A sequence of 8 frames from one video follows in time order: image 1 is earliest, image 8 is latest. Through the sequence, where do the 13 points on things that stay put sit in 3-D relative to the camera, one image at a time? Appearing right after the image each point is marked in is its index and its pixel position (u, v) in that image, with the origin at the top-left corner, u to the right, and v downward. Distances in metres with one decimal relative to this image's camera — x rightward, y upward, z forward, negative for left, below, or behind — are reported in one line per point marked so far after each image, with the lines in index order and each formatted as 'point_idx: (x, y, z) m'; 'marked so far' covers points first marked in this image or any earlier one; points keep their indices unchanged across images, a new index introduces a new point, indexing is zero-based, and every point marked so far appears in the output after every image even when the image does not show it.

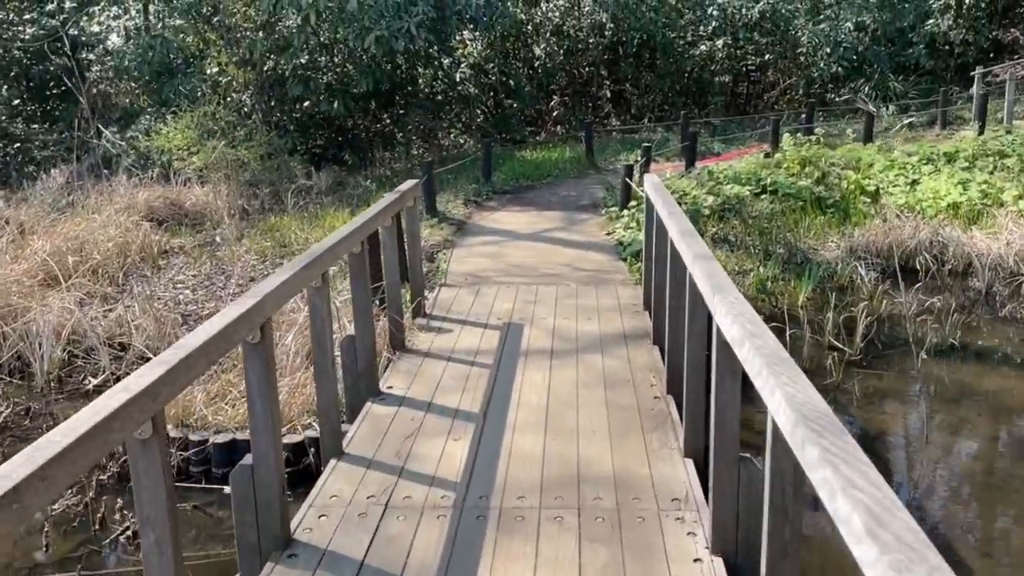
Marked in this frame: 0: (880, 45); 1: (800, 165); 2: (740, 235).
0: (+6.1, +4.0, +13.6) m
1: (+3.0, +1.3, +8.8) m
2: (+2.1, +0.5, +7.5) m
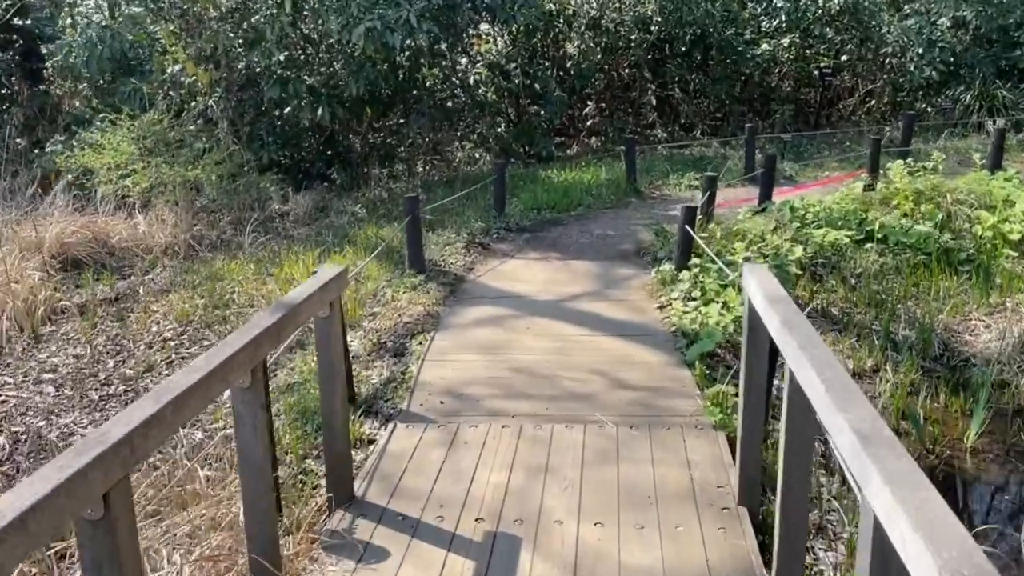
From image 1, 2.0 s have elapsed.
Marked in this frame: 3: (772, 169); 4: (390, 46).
0: (+6.5, +3.3, +11.3) m
1: (+3.2, +0.7, +6.6) m
2: (+2.2, -0.1, +5.3) m
3: (+2.1, +1.0, +6.7) m
4: (-1.2, +2.4, +8.4) m
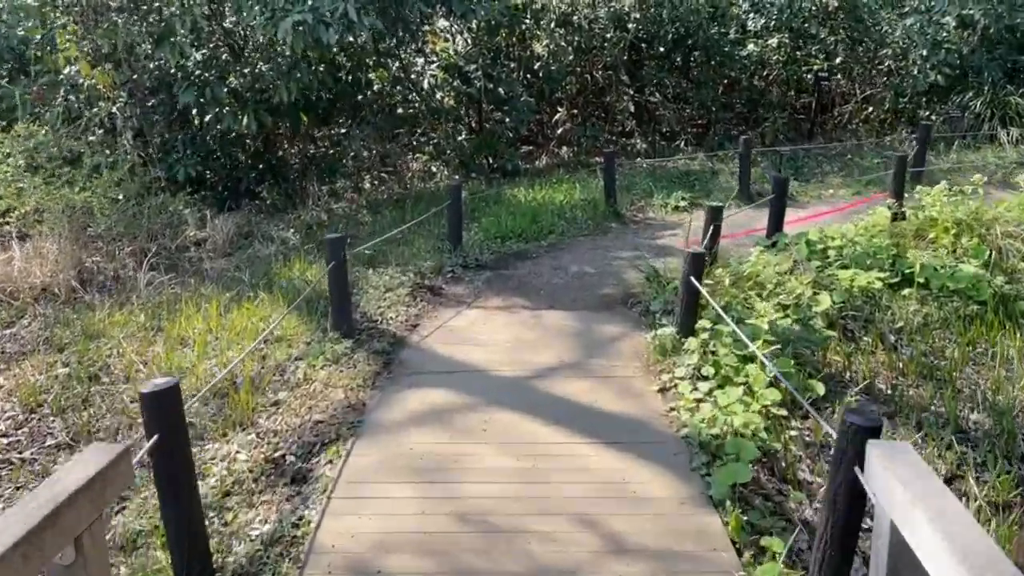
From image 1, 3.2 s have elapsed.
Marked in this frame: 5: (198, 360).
0: (+6.0, +3.0, +10.3) m
1: (+2.9, +0.4, +5.5) m
2: (+1.9, -0.5, +4.2) m
3: (+1.8, +0.6, +5.6) m
4: (-1.6, +2.1, +7.1) m
5: (-1.7, -0.4, +4.5) m
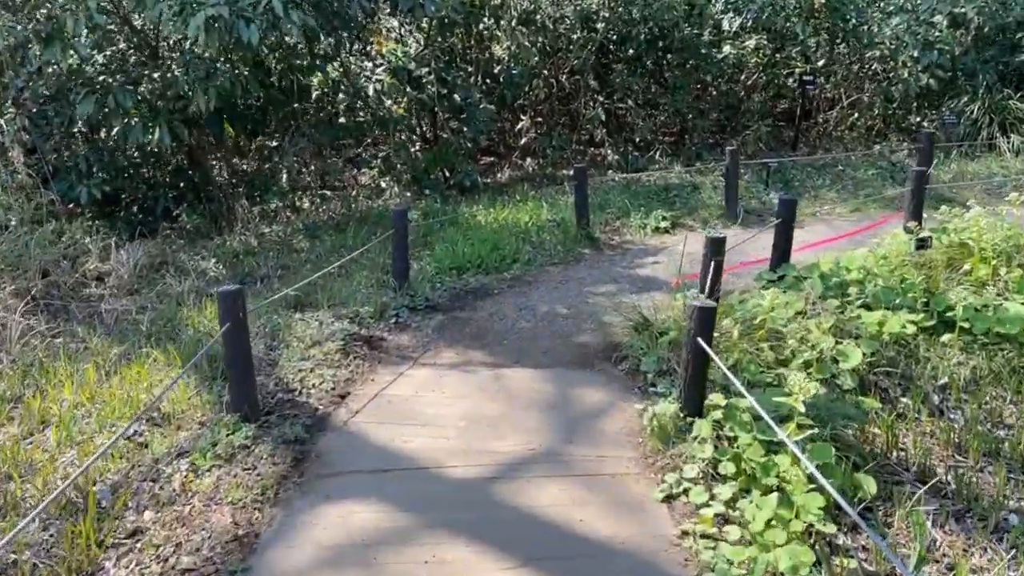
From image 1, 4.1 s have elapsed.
0: (+5.5, +2.8, +9.6) m
1: (+2.7, +0.1, +4.6) m
2: (+1.7, -0.7, +3.3) m
3: (+1.6, +0.4, +4.7) m
4: (-1.9, +1.8, +6.0) m
5: (-1.9, -0.7, +3.4) m
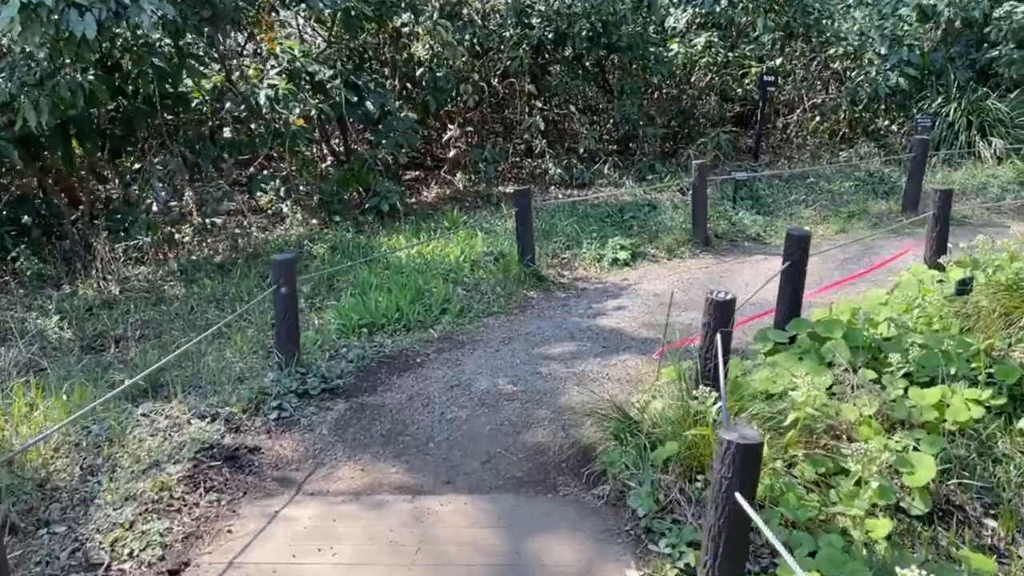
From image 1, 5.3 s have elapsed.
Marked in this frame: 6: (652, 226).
0: (+4.7, +2.6, +8.8) m
1: (+2.4, -0.1, +3.6) m
2: (+1.6, -1.0, +2.2) m
3: (+1.2, +0.1, +3.5) m
4: (-2.4, +1.4, +4.6) m
5: (-2.1, -1.0, +2.0) m
6: (+1.1, +0.5, +6.2) m
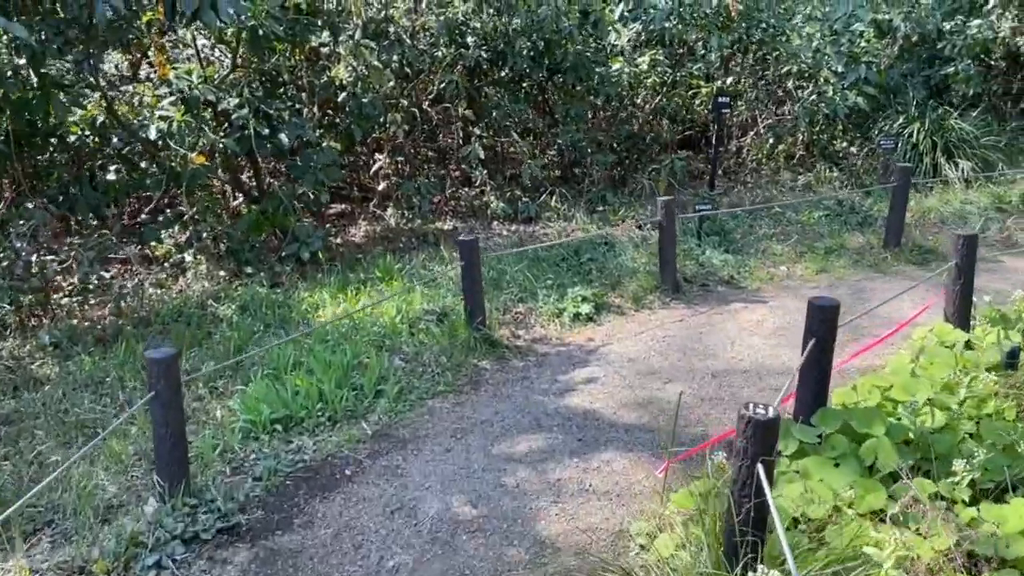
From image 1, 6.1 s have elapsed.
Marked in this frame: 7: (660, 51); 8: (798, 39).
0: (+4.0, +2.3, +8.4) m
1: (+2.2, -0.4, +3.0) m
2: (+1.5, -1.2, +1.5) m
3: (+1.1, -0.2, +2.8) m
4: (-2.7, +1.0, +3.6) m
5: (-2.1, -1.4, +1.0) m
6: (+0.7, +0.1, +5.5) m
7: (+1.5, +2.3, +8.0) m
8: (+2.8, +2.4, +8.1) m
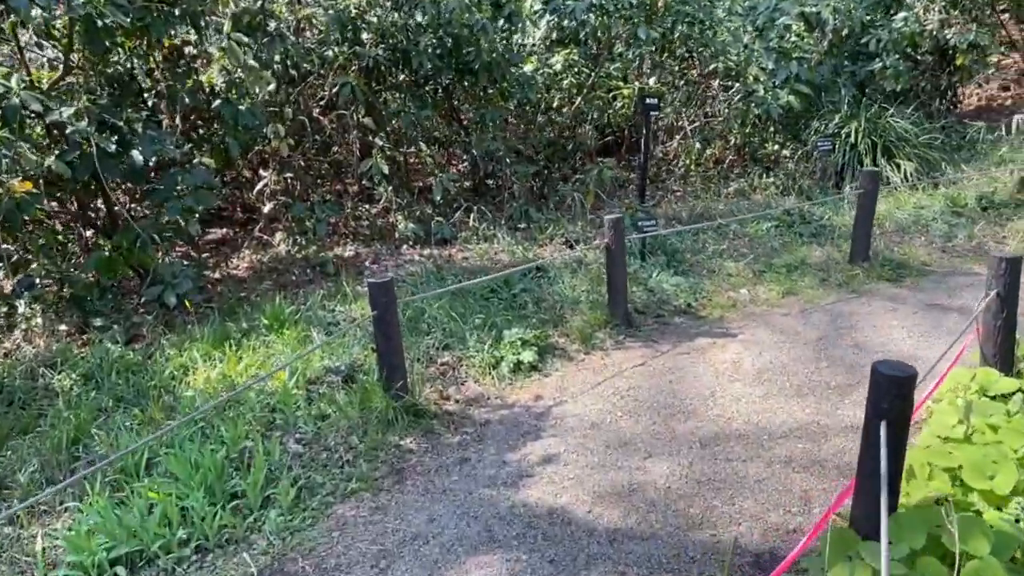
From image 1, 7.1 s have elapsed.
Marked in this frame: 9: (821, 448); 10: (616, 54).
0: (+3.1, +2.2, +7.9) m
1: (+2.1, -0.5, +2.3) m
2: (+1.6, -1.3, +0.7) m
3: (+1.0, -0.3, +2.0) m
4: (-2.9, +0.6, +2.4) m
5: (-1.9, -1.7, -0.1) m
6: (+0.2, -0.1, +4.6) m
7: (+0.7, +2.1, +7.2) m
8: (+1.9, +2.3, +7.5) m
9: (+1.1, -0.6, +3.0) m
10: (+1.0, +2.1, +7.5) m
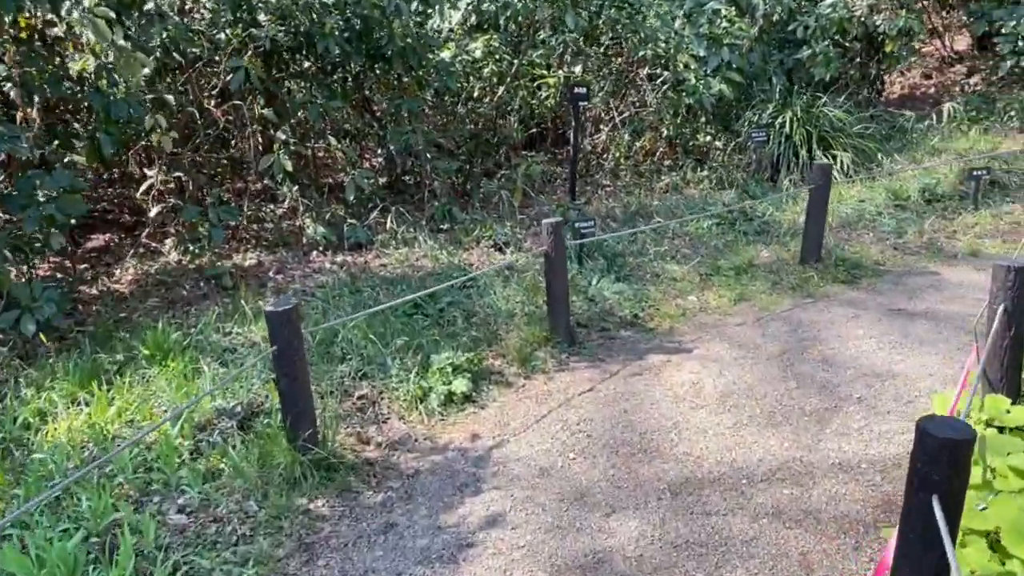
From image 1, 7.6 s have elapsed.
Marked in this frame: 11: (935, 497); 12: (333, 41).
0: (+2.4, +2.2, +7.6) m
1: (+1.9, -0.5, +1.9) m
2: (+1.7, -1.4, +0.4) m
3: (+0.9, -0.4, +1.6) m
4: (-3.0, +0.5, +1.6) m
5: (-1.7, -1.8, -0.8) m
6: (-0.1, -0.1, +4.1) m
7: (0.0, +2.1, +6.7) m
8: (+1.2, +2.3, +7.0) m
9: (+0.9, -0.6, +2.6) m
10: (+0.3, +2.1, +7.0) m
11: (+0.8, -0.4, +1.6) m
12: (-1.3, +1.6, +5.6) m
